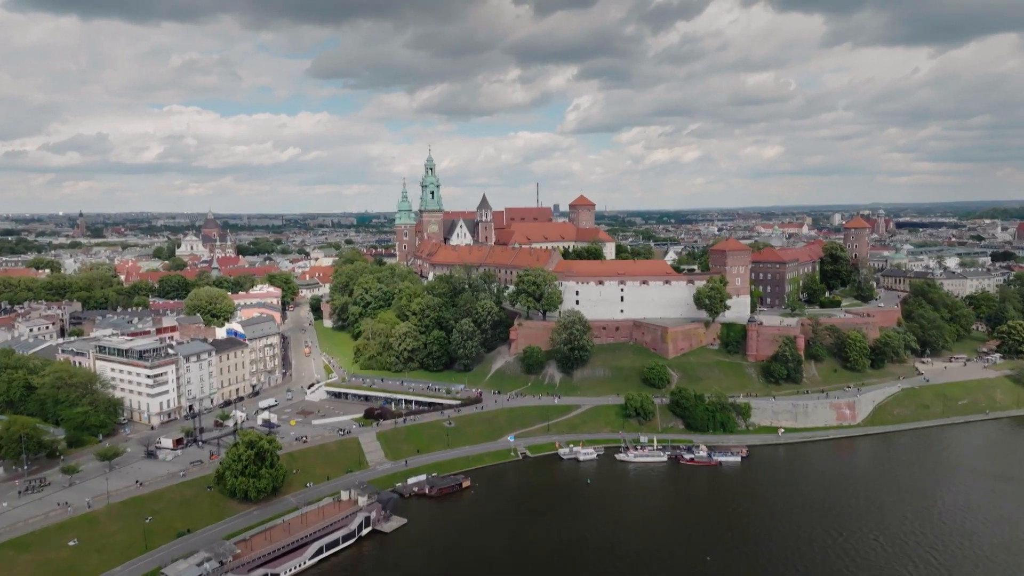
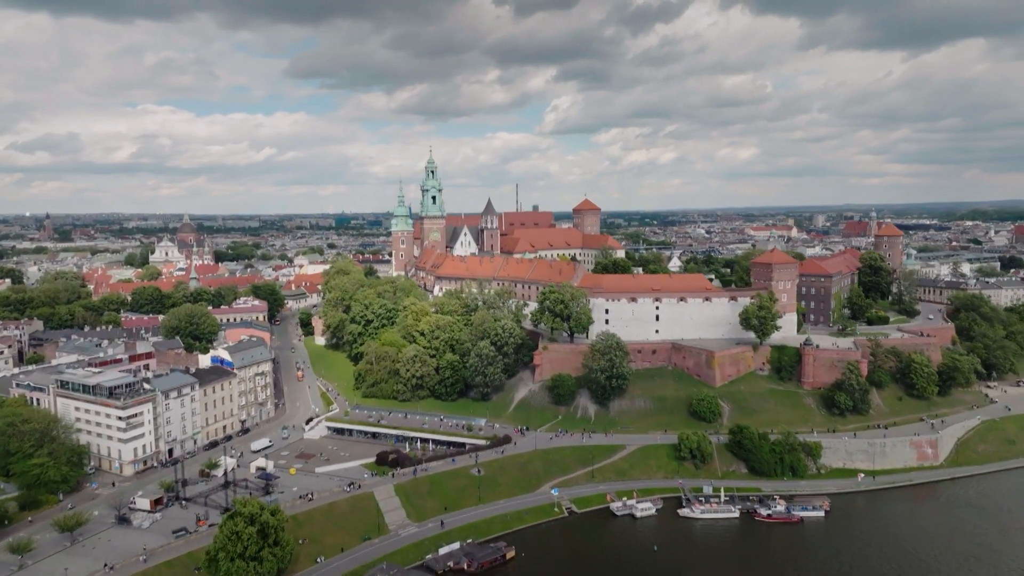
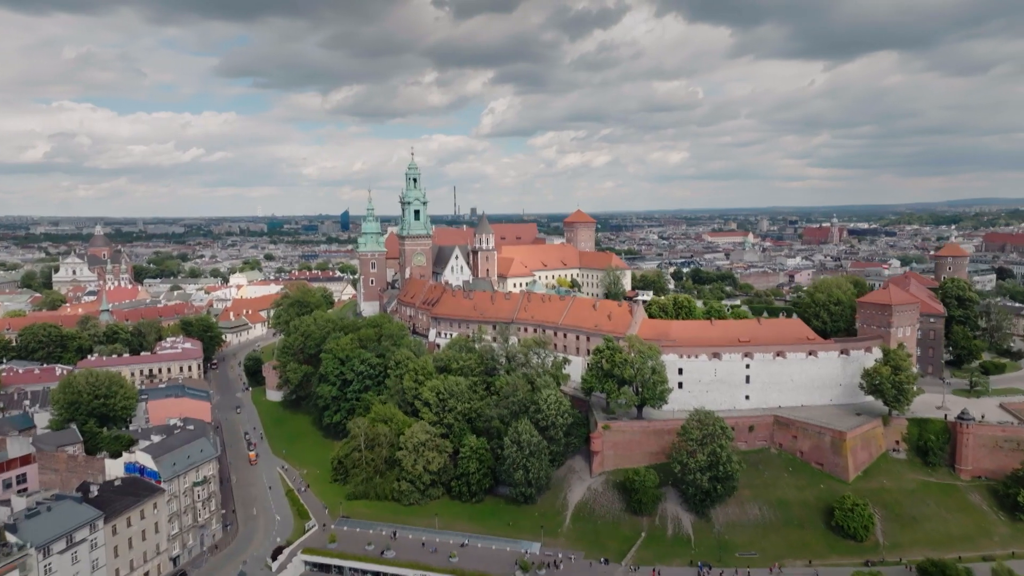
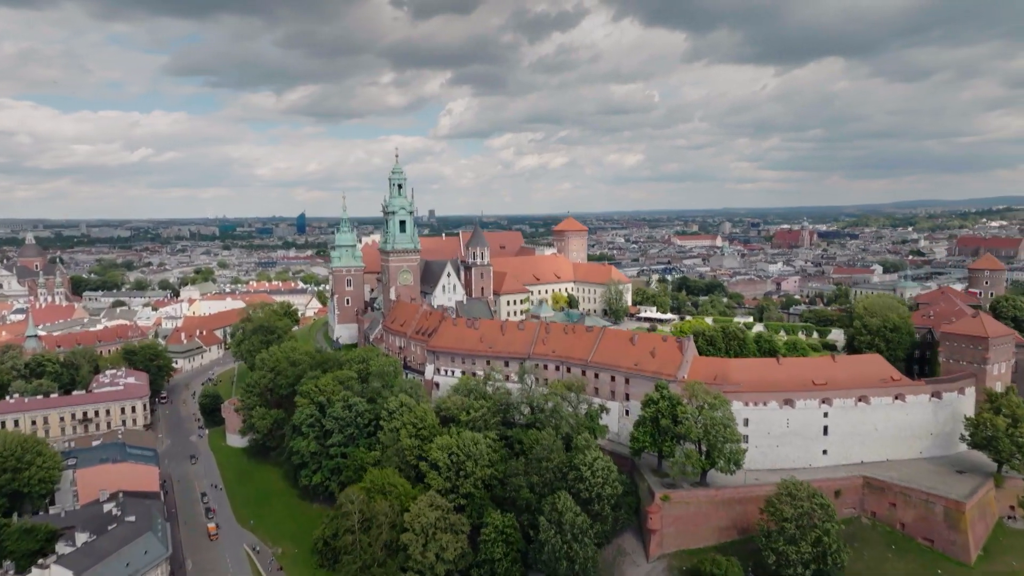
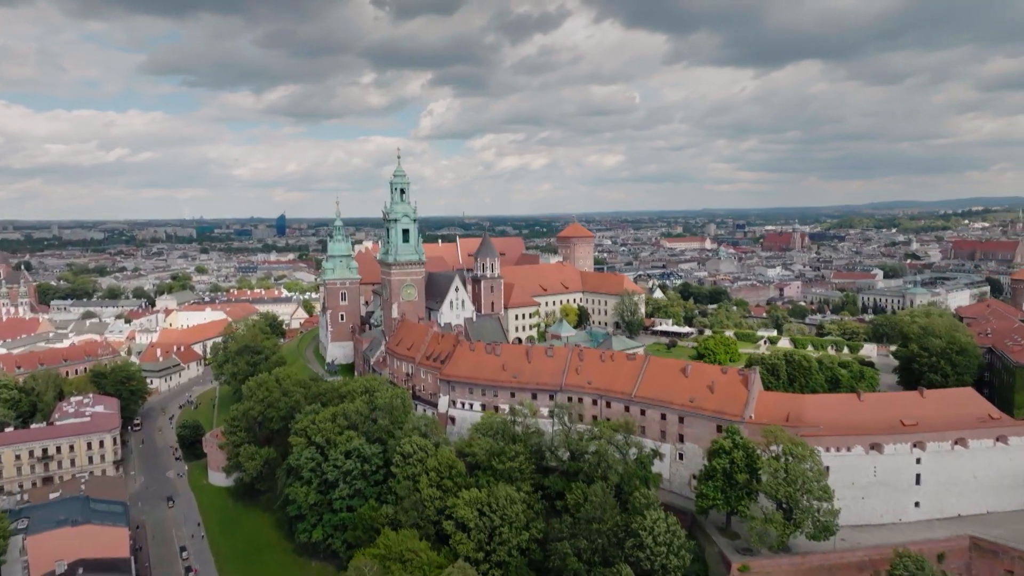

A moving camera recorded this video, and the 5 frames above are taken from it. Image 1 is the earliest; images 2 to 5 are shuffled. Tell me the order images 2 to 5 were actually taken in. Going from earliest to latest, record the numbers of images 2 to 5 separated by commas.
2, 3, 4, 5
